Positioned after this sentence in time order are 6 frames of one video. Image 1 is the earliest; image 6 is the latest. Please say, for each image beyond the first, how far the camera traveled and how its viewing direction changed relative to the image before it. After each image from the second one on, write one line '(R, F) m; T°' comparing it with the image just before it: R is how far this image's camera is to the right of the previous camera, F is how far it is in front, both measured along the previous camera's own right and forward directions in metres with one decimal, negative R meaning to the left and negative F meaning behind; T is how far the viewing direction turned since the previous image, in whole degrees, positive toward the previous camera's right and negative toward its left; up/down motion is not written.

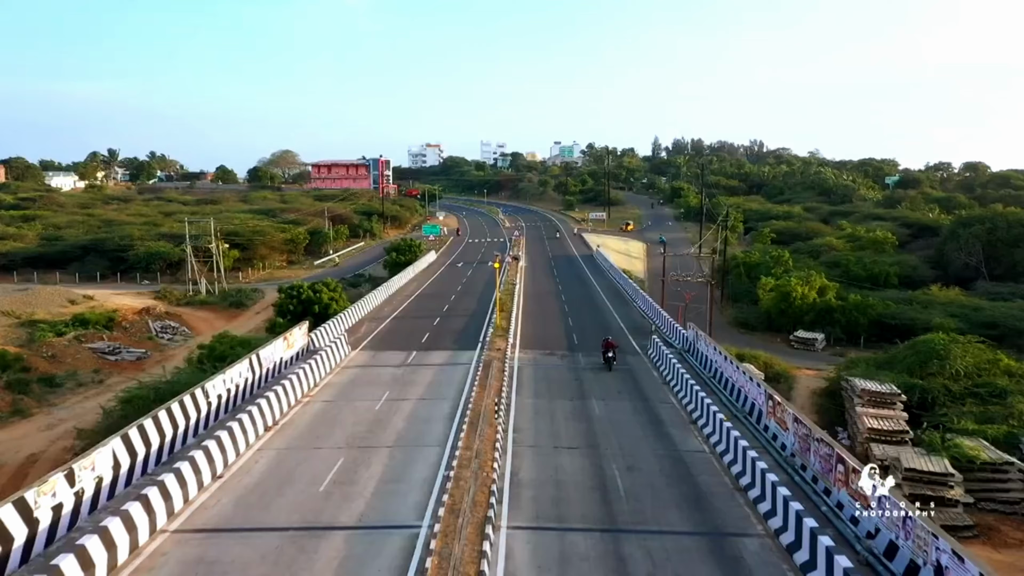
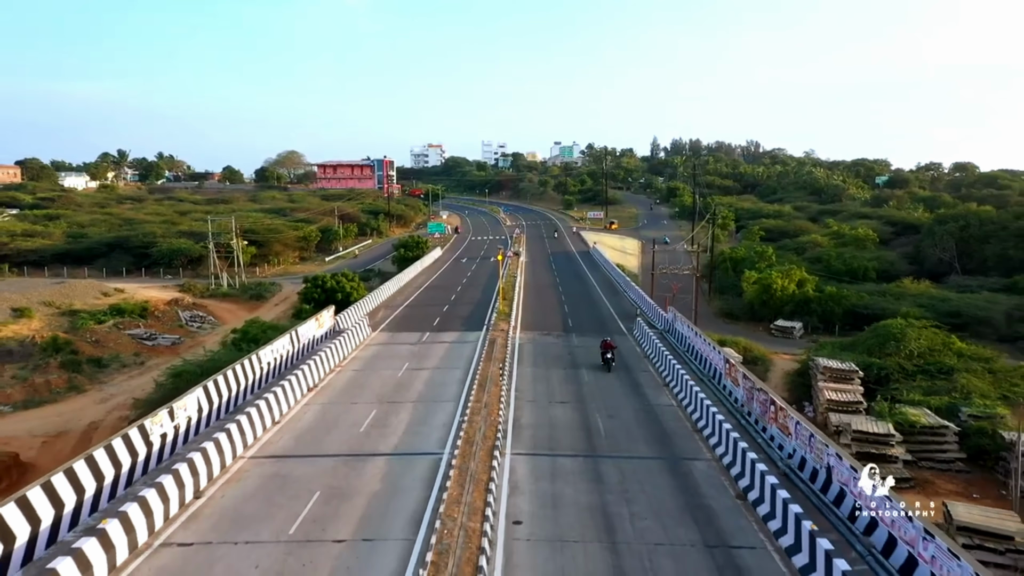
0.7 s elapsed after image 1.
(0.0, -3.1) m; 0°
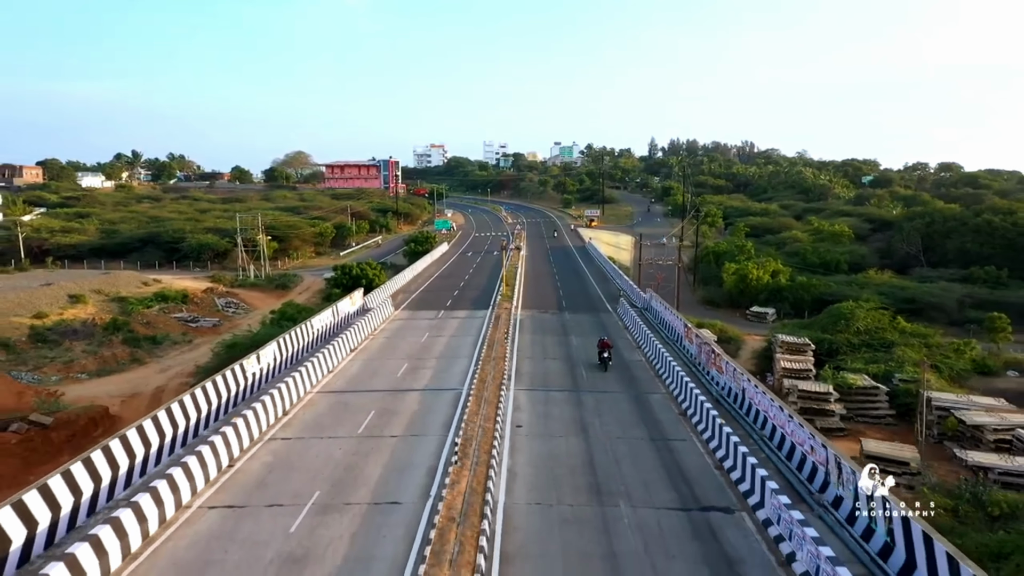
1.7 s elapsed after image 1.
(-0.1, -4.5) m; 0°
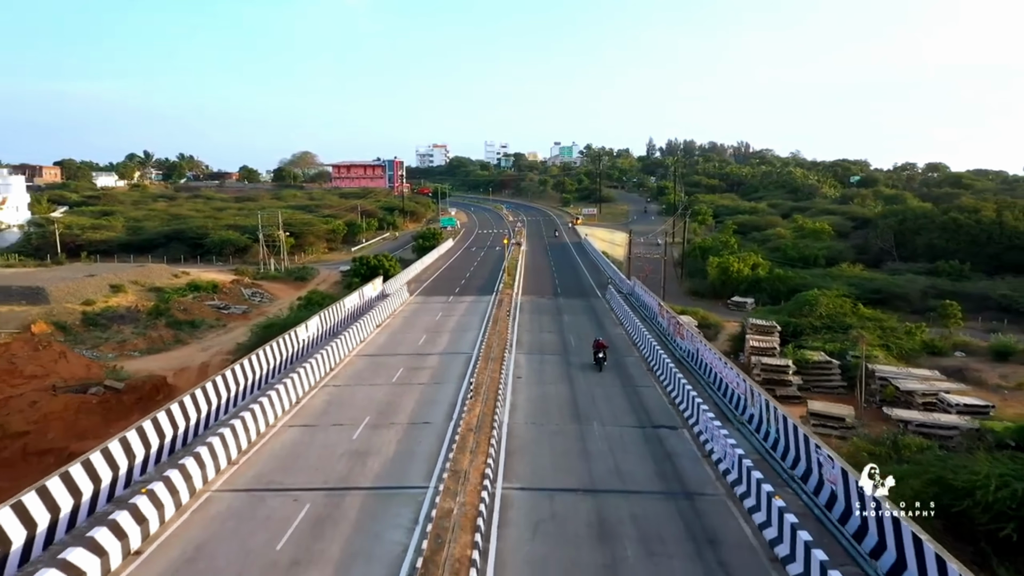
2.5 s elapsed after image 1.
(0.0, -4.2) m; 0°
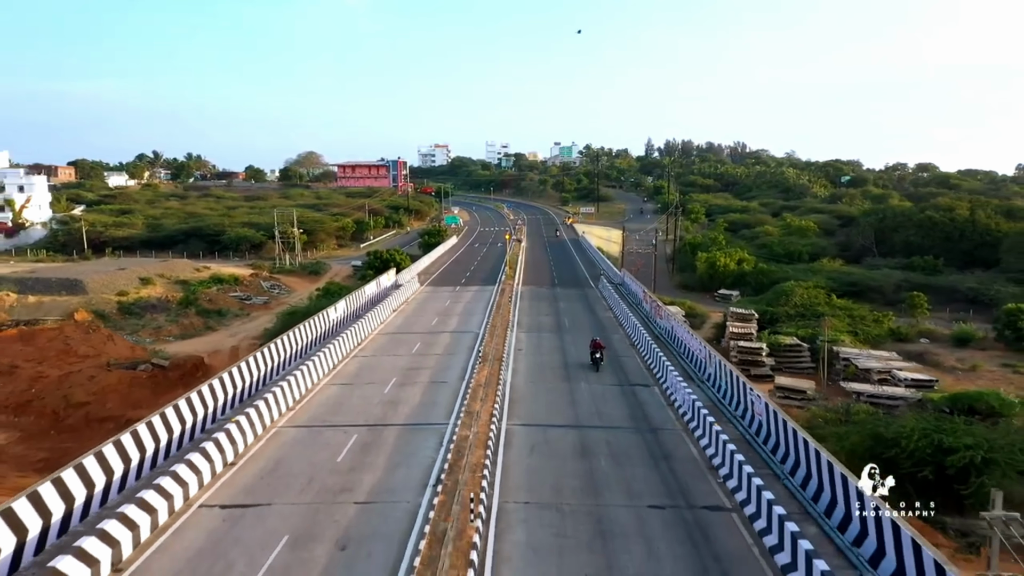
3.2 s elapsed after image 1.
(0.0, -3.4) m; 0°
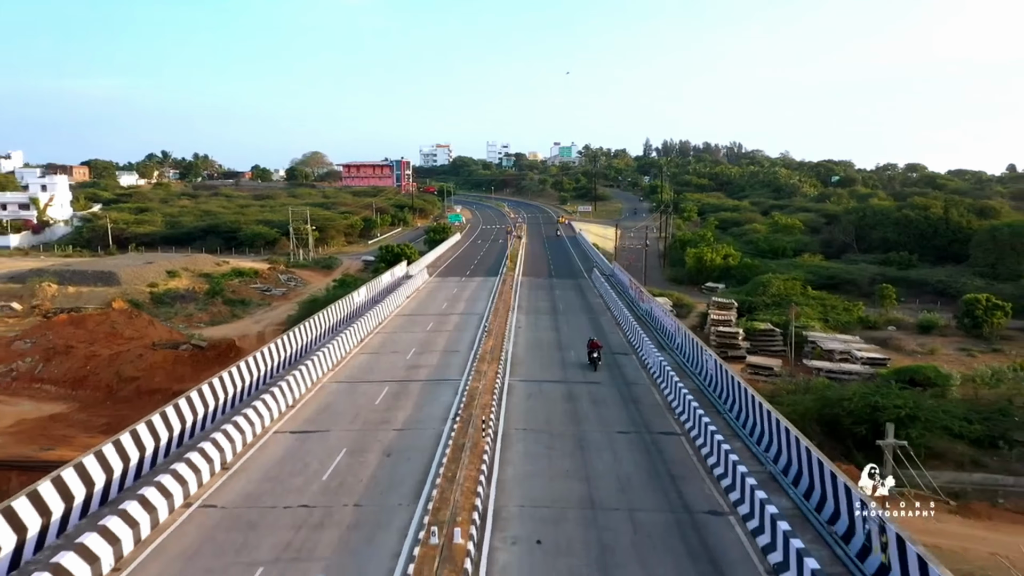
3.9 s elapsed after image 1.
(0.0, -3.7) m; 0°
